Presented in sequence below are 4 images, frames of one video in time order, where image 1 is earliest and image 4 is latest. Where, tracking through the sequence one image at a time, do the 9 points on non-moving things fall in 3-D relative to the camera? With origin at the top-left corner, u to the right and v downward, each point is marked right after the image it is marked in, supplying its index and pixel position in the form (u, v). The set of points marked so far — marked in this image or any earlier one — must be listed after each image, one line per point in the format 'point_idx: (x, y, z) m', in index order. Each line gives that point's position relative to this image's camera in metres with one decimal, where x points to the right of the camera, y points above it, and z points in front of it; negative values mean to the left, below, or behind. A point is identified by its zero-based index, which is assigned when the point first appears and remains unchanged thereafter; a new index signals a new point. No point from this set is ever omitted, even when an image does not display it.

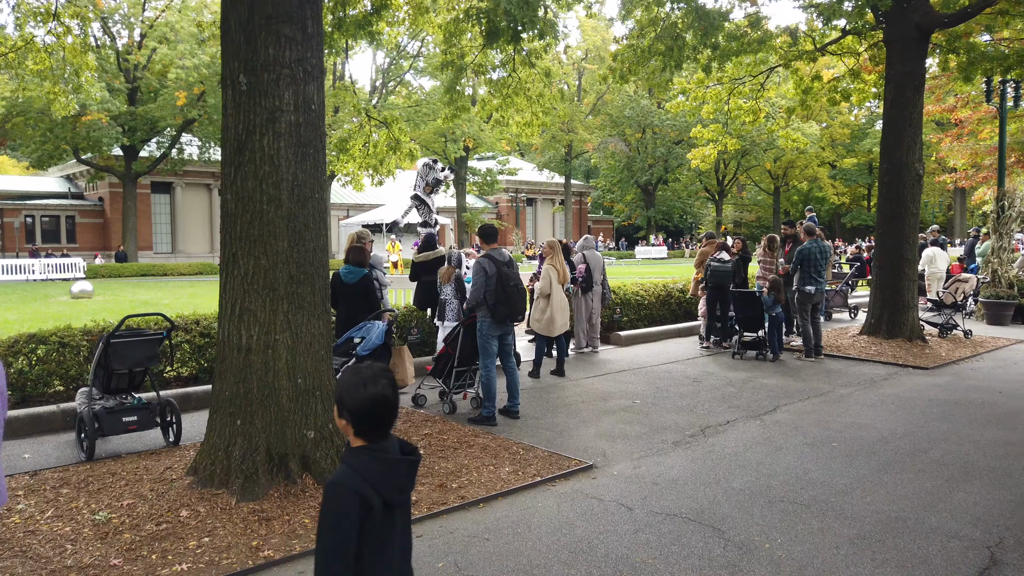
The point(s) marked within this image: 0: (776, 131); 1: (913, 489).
0: (+6.4, +3.8, +18.8) m
1: (+2.6, -1.3, +5.0) m
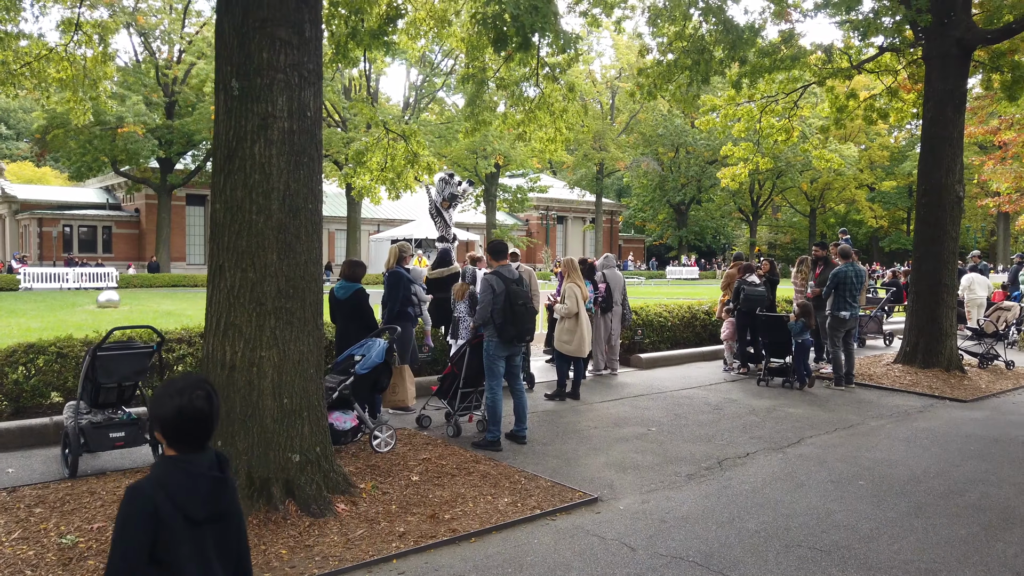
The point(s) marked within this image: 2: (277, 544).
0: (+7.0, +3.2, +18.4) m
1: (+2.6, -1.5, +4.6) m
2: (-1.3, -1.4, +4.2) m
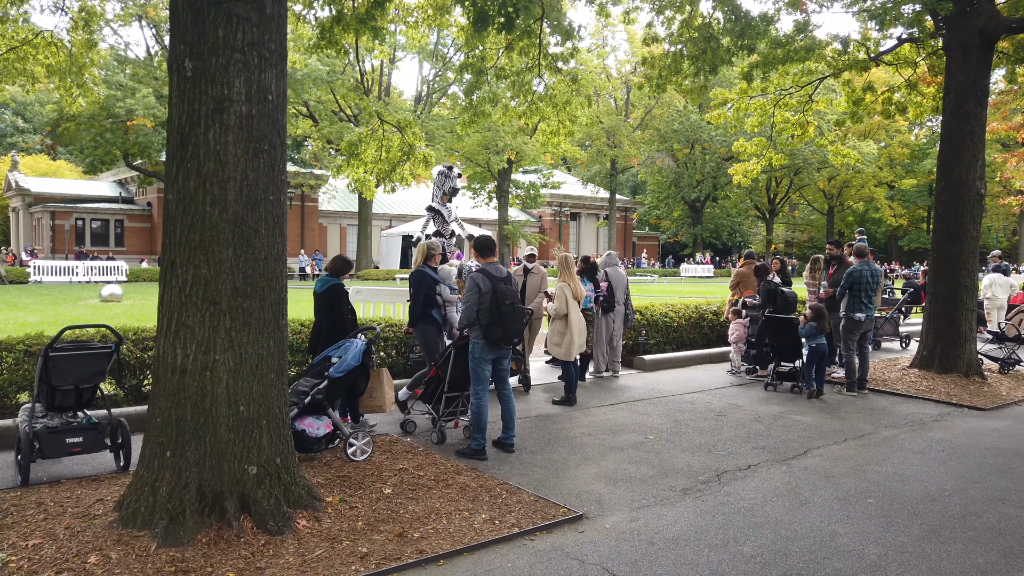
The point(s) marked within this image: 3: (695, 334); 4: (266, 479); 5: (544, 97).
0: (+7.2, +3.2, +17.8) m
1: (+2.4, -1.5, +4.2) m
2: (-1.4, -1.4, +3.9) m
3: (+2.8, -0.7, +11.9) m
4: (-1.4, -1.1, +4.3) m
5: (+0.5, +2.7, +11.1) m
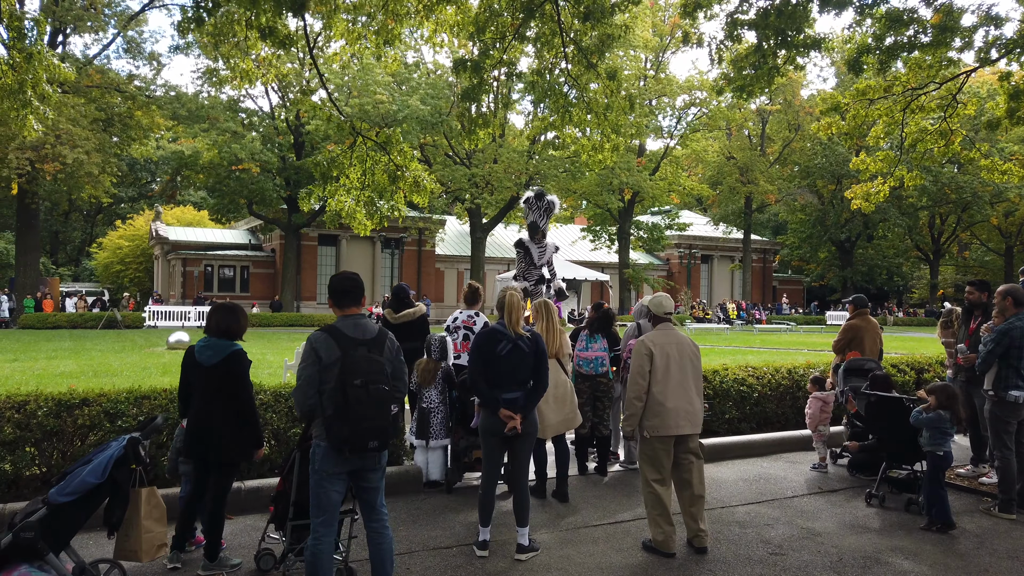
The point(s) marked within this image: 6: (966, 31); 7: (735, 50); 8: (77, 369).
0: (+8.5, +2.2, +14.2) m
1: (+1.4, -1.7, +1.4) m
2: (-2.5, -1.6, +1.8) m
3: (+3.1, -1.3, +8.9) m
4: (-2.3, -1.3, +2.2) m
5: (+0.7, +2.1, +8.8) m
6: (+5.4, +3.2, +9.4) m
7: (+2.4, +2.8, +9.2) m
8: (-7.9, -1.5, +14.4) m
